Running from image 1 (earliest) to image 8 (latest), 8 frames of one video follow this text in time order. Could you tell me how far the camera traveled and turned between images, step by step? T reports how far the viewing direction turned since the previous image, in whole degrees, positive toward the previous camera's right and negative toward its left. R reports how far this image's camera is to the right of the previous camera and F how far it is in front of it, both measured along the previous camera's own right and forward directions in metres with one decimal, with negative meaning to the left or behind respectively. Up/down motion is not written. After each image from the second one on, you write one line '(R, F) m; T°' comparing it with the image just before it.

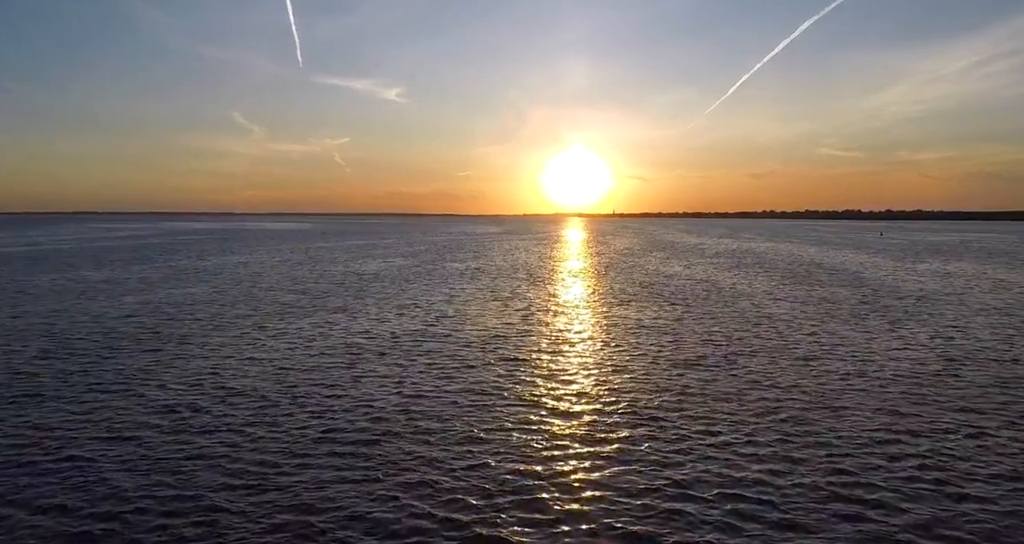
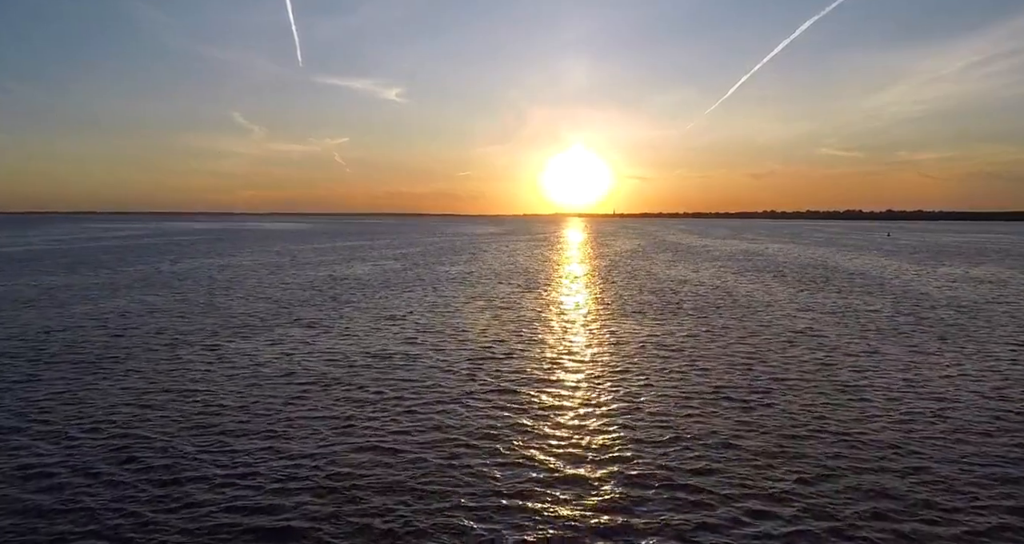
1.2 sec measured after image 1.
(+0.3, +3.2) m; 0°
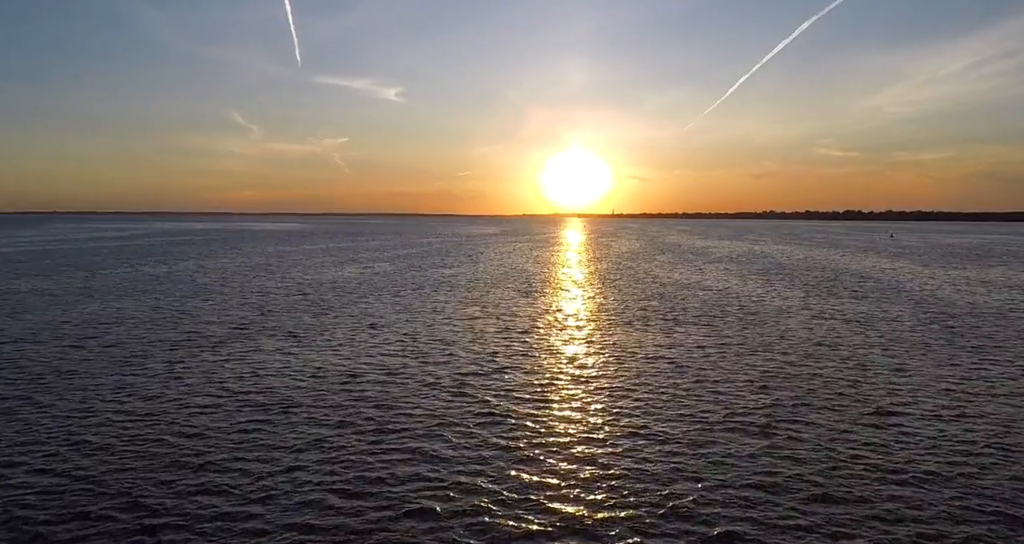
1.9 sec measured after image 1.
(+0.2, +2.0) m; 0°
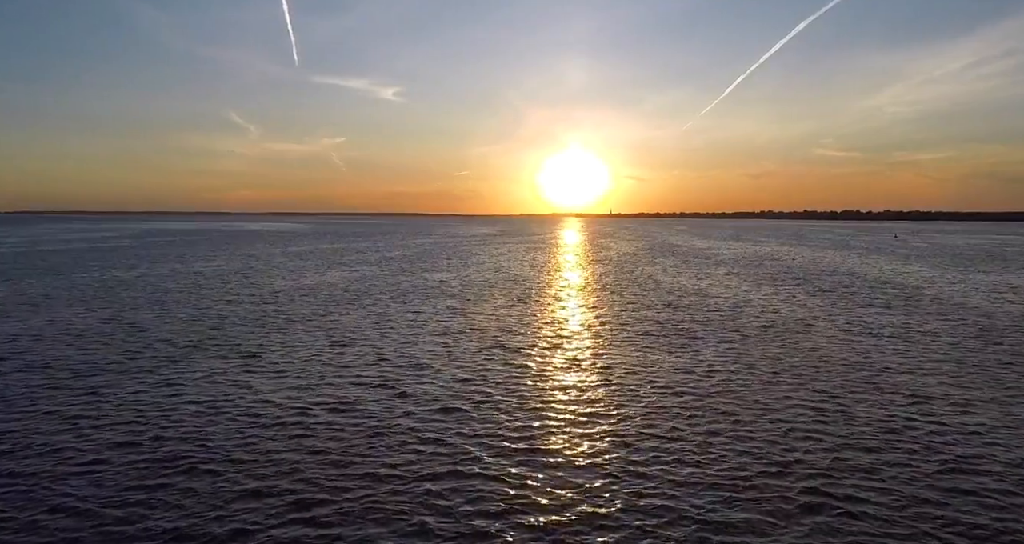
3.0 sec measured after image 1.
(+0.3, +3.1) m; 0°
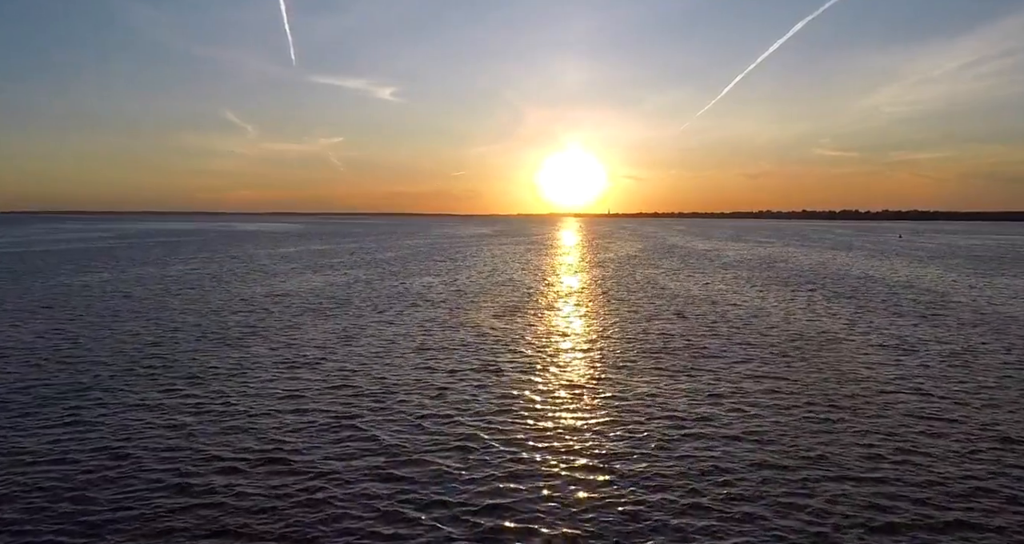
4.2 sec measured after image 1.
(+0.3, +3.0) m; 0°
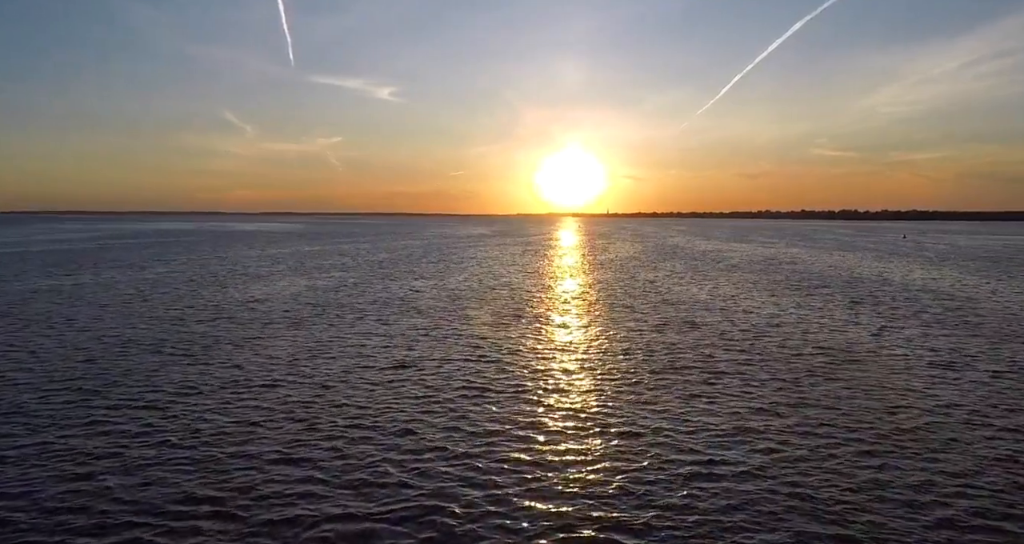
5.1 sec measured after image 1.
(+0.2, +2.4) m; 0°
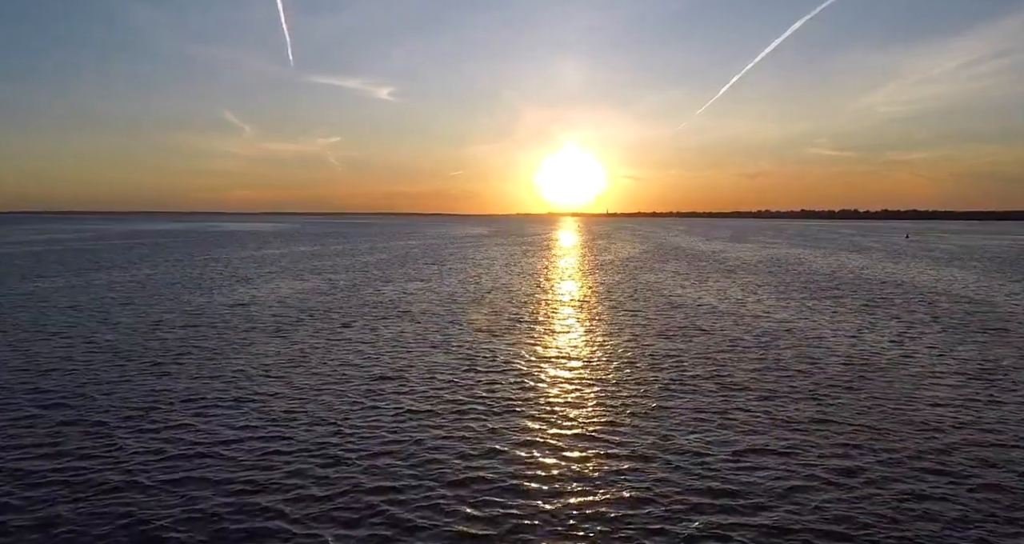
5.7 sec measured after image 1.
(+0.1, +1.6) m; 0°
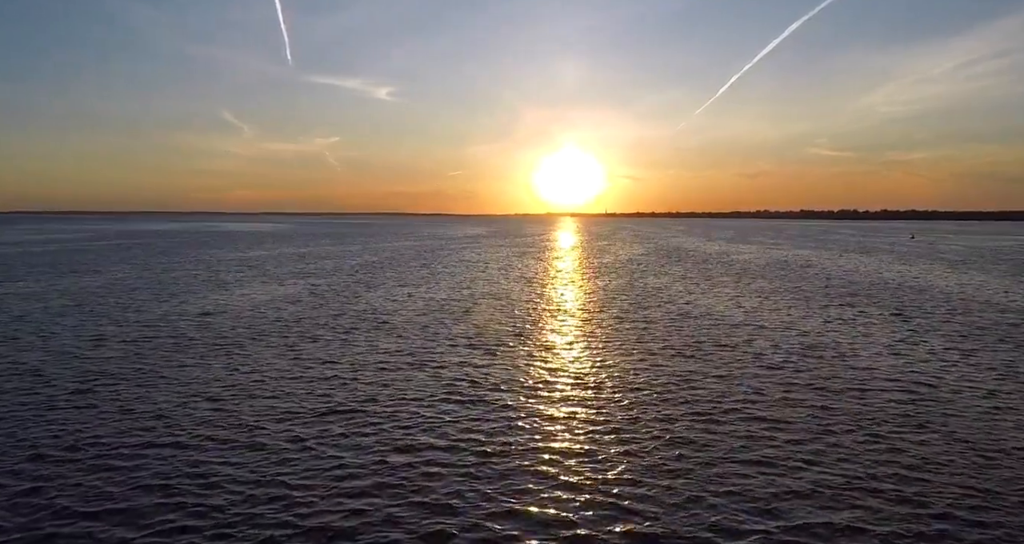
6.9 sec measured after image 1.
(+0.2, +2.8) m; 0°
